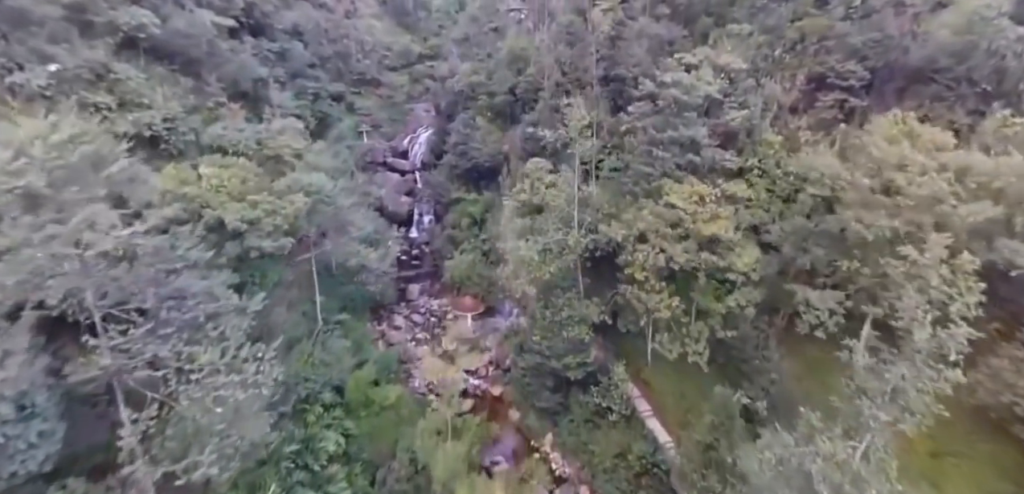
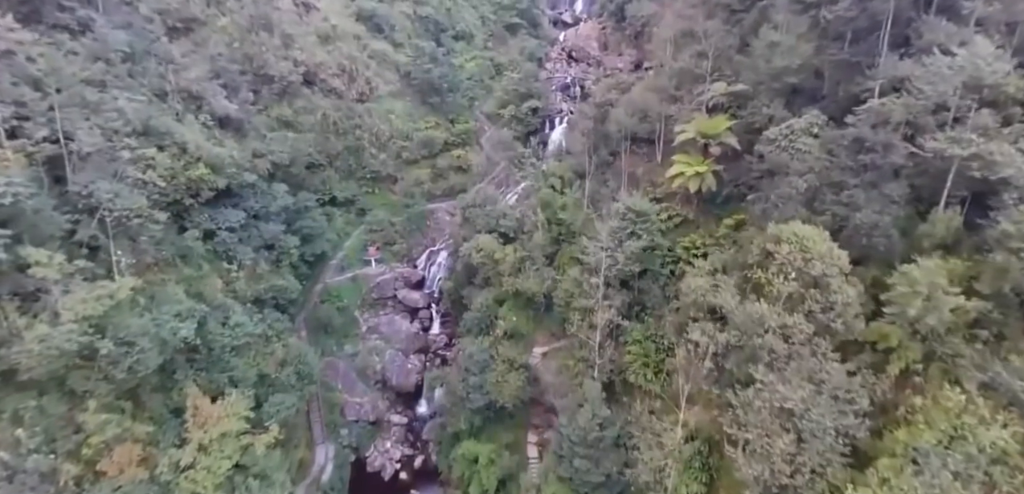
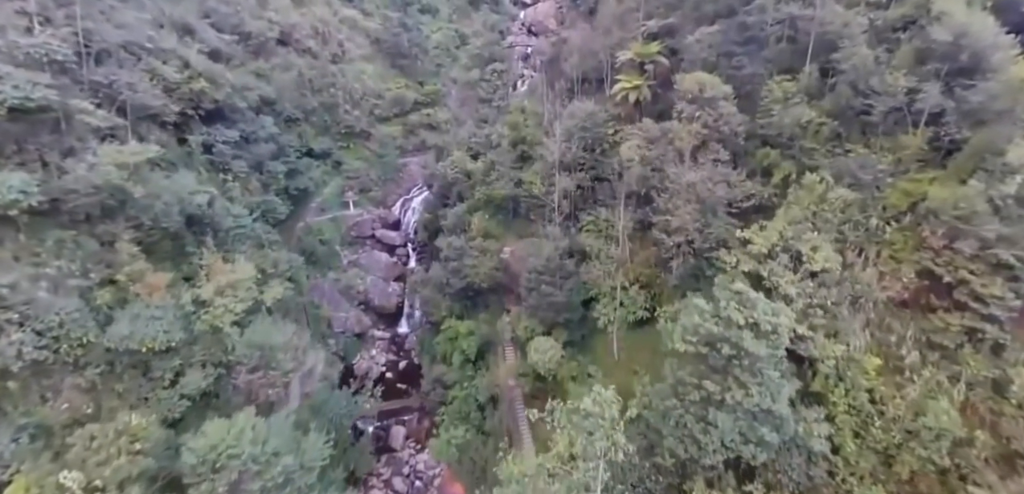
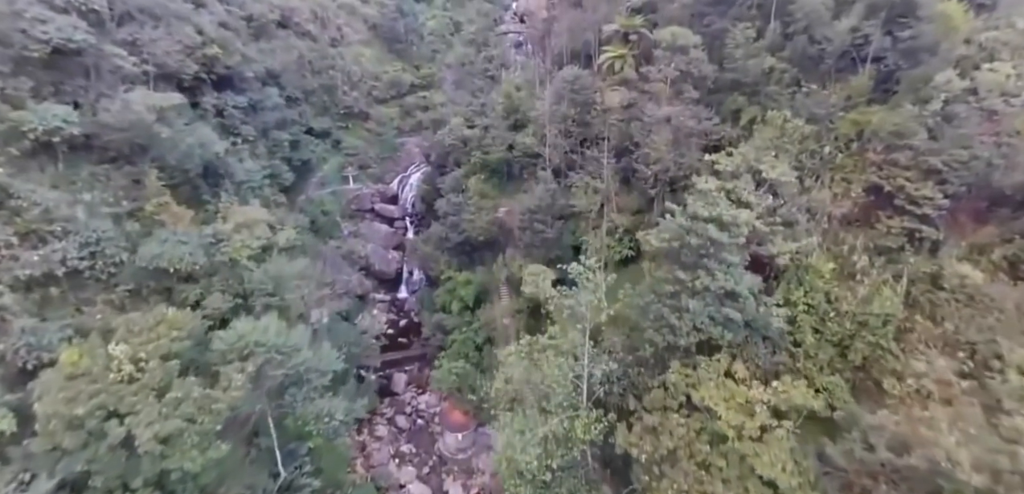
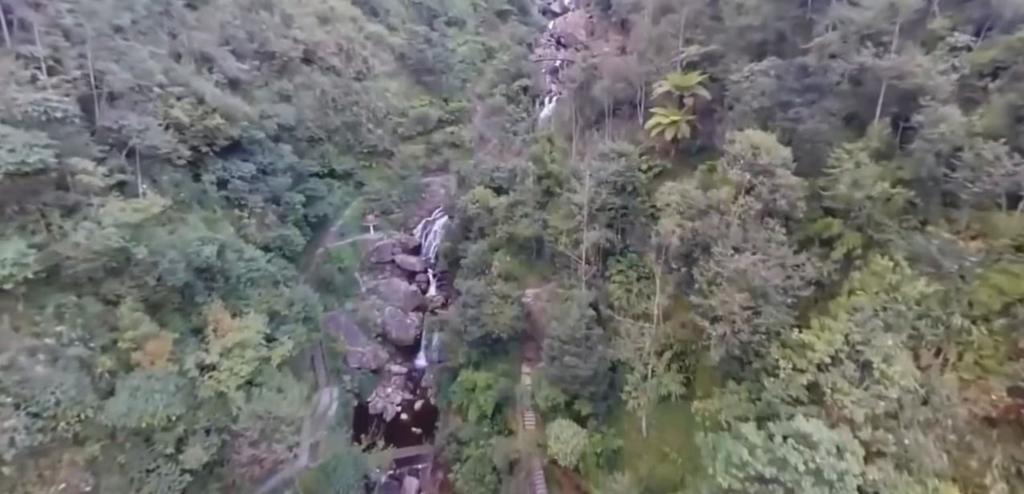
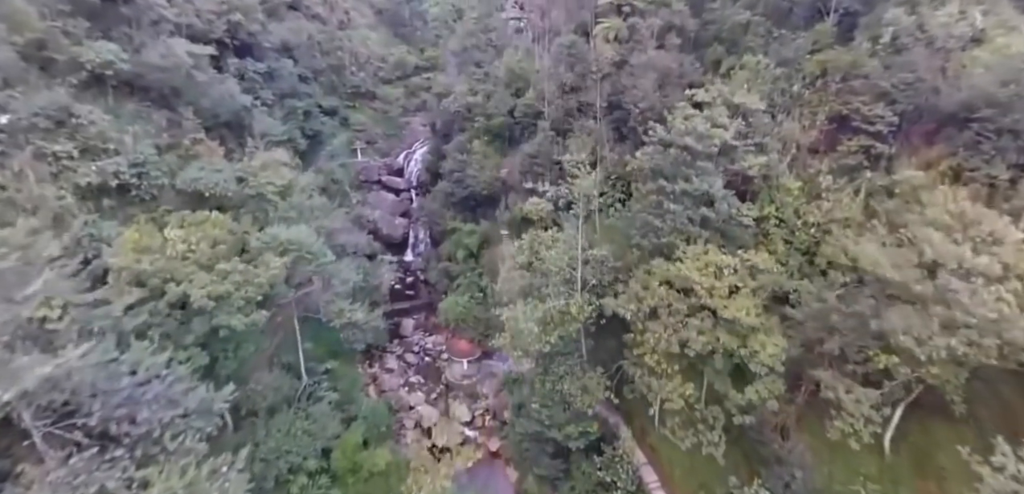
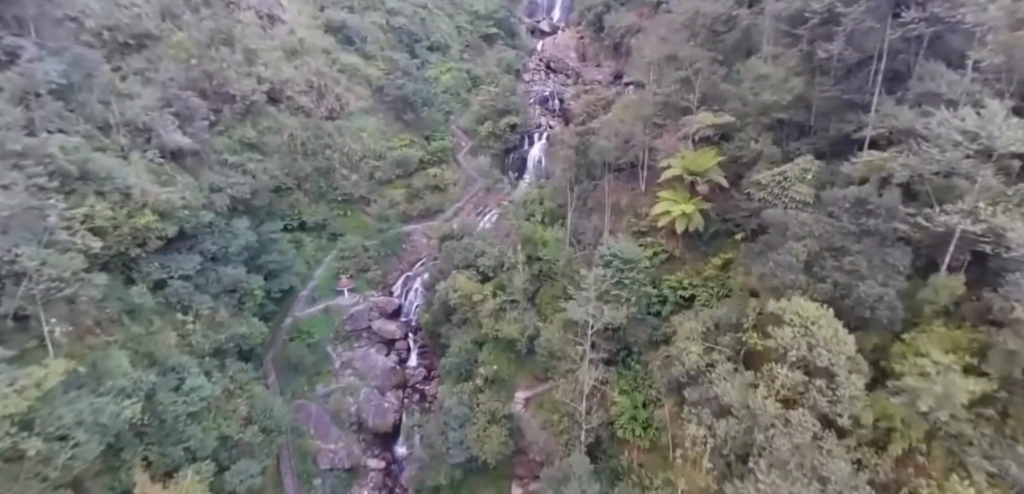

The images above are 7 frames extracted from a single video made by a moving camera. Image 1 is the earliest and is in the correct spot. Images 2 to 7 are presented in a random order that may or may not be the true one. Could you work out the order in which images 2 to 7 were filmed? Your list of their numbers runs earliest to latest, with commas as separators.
6, 4, 3, 5, 2, 7
